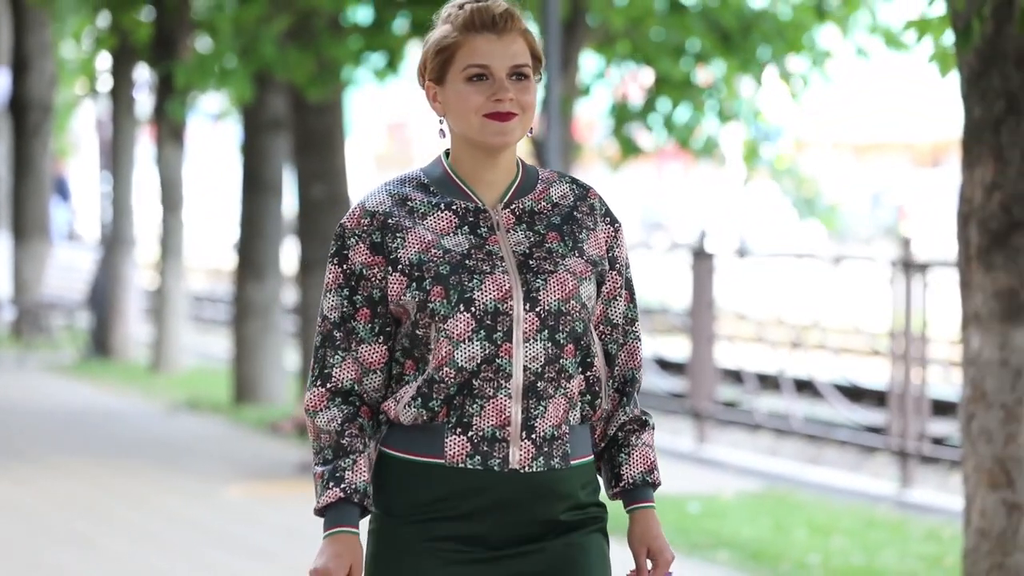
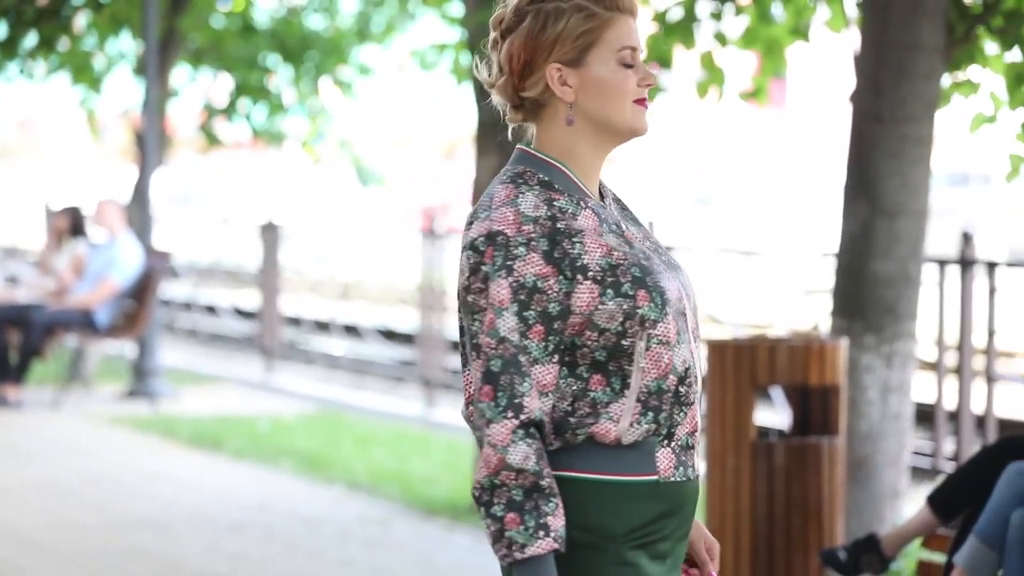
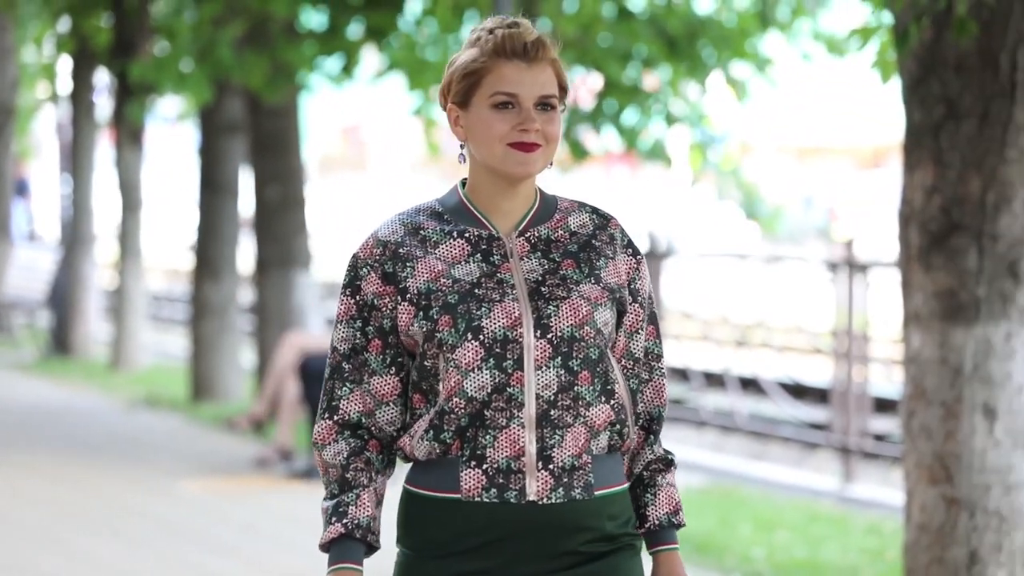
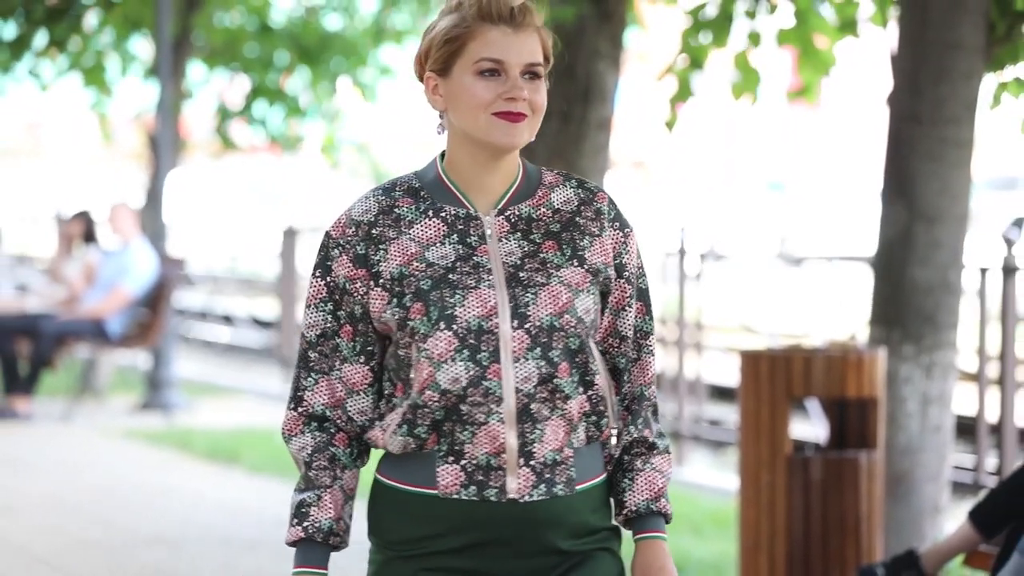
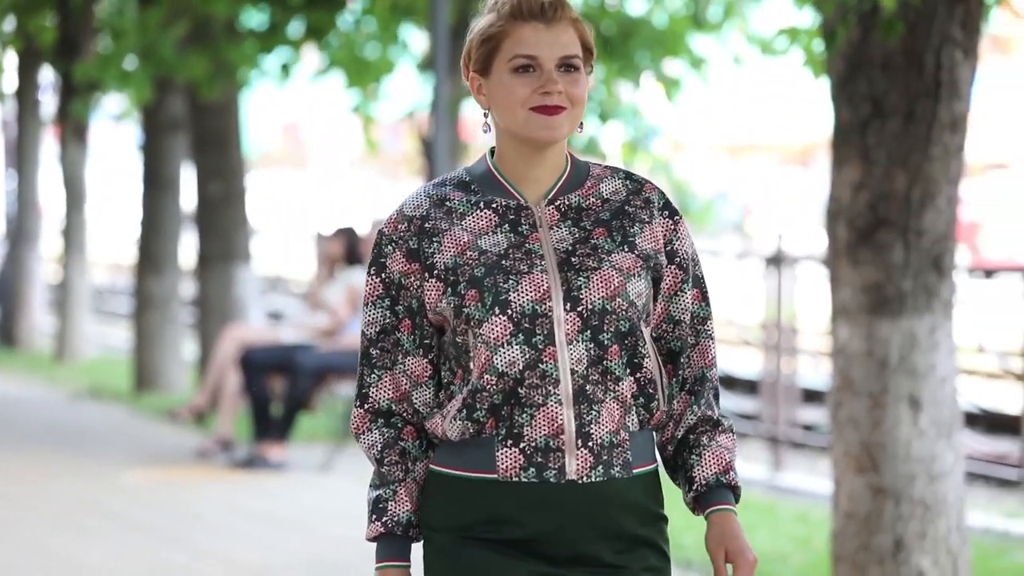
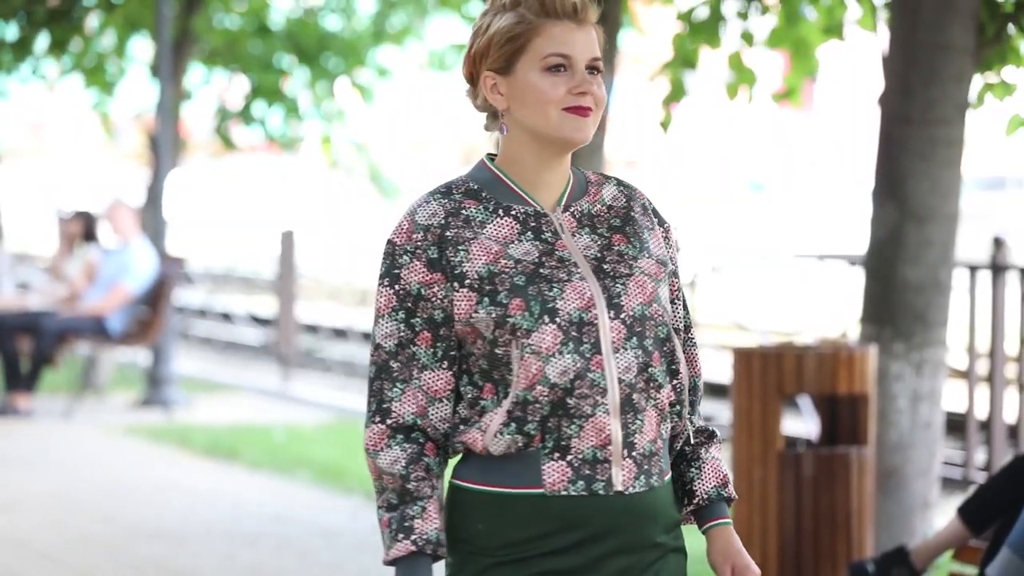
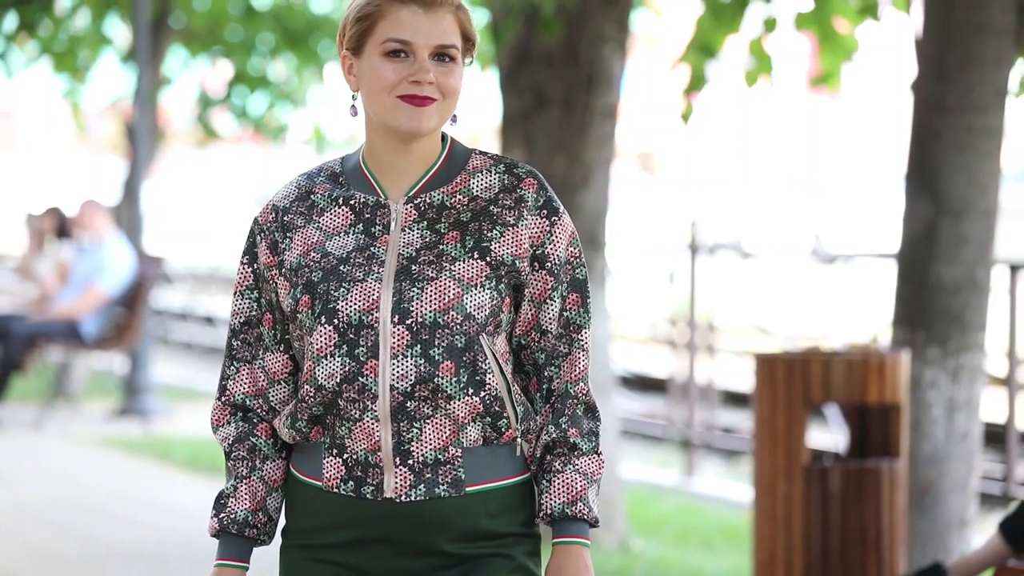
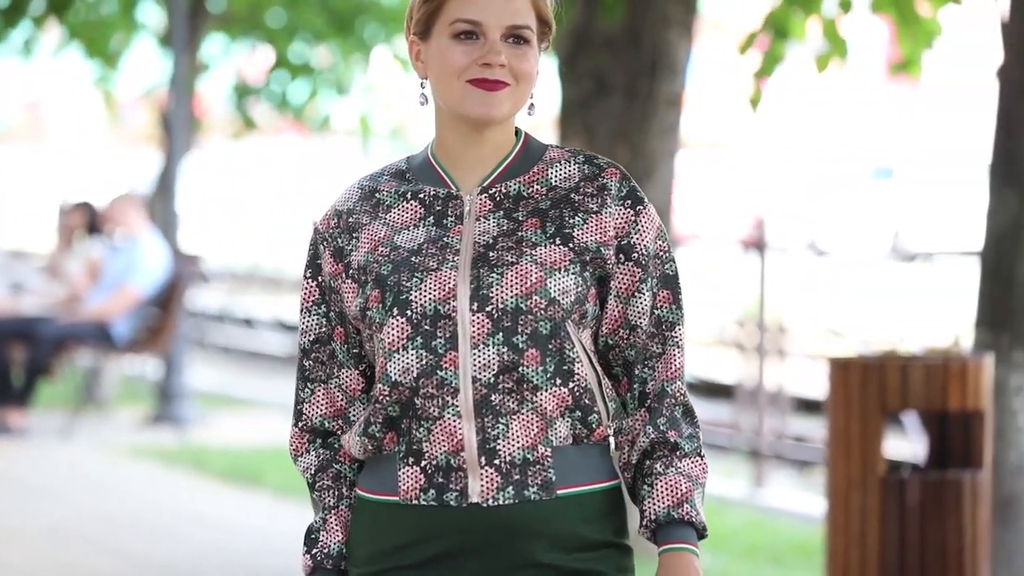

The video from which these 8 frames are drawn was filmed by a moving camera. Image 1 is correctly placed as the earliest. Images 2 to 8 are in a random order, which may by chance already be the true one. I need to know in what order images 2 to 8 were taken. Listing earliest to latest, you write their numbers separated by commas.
3, 5, 8, 7, 4, 6, 2
